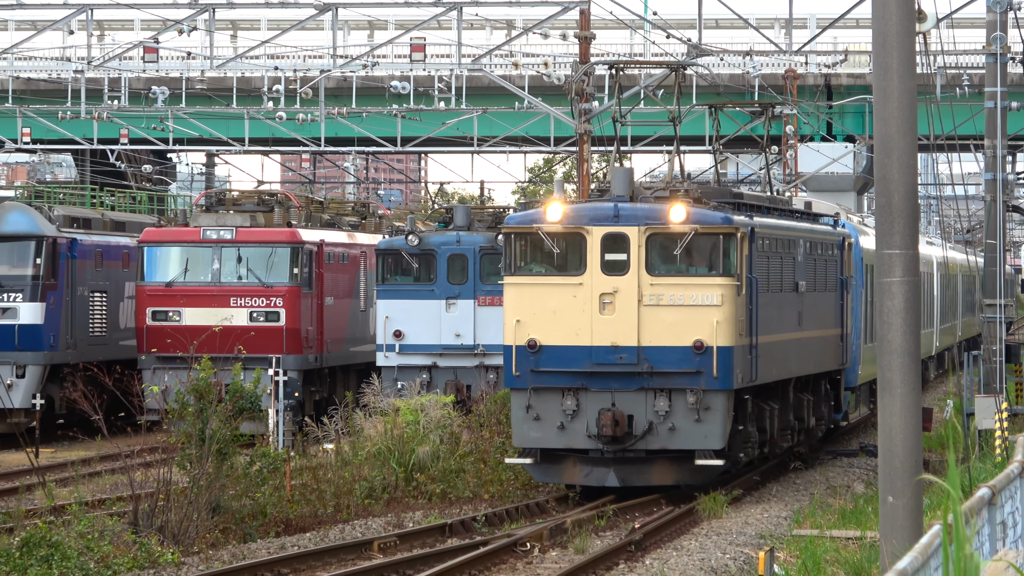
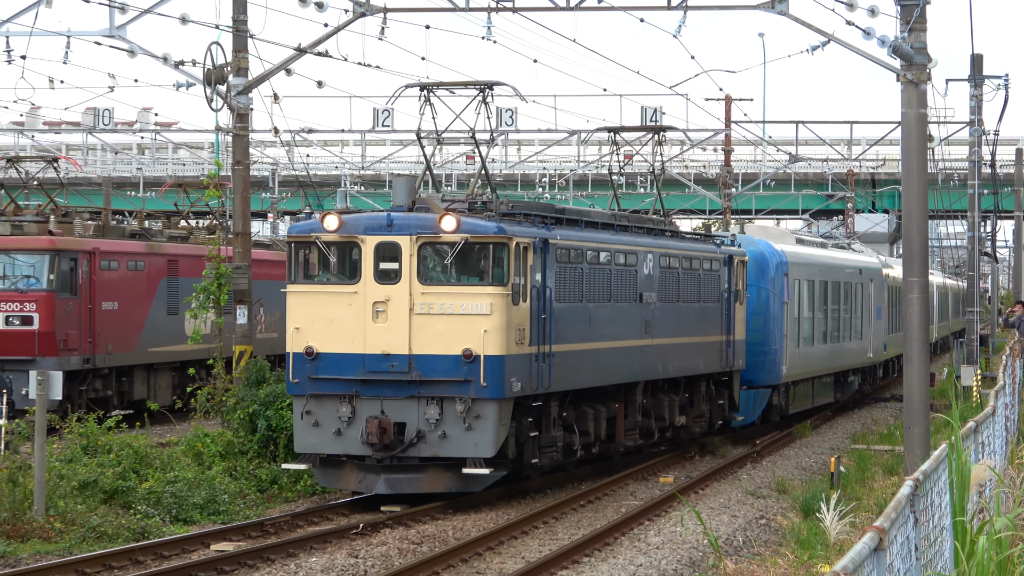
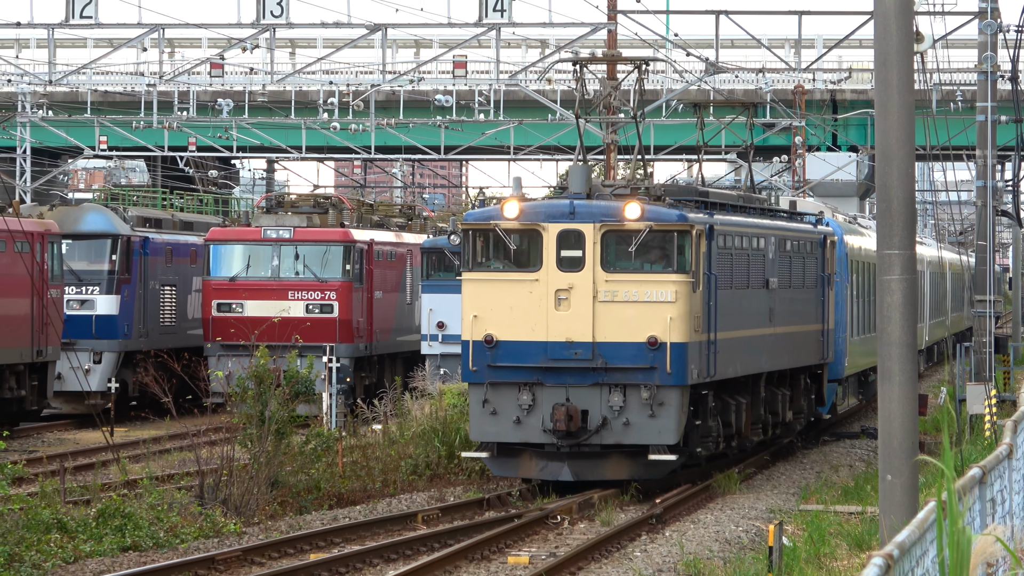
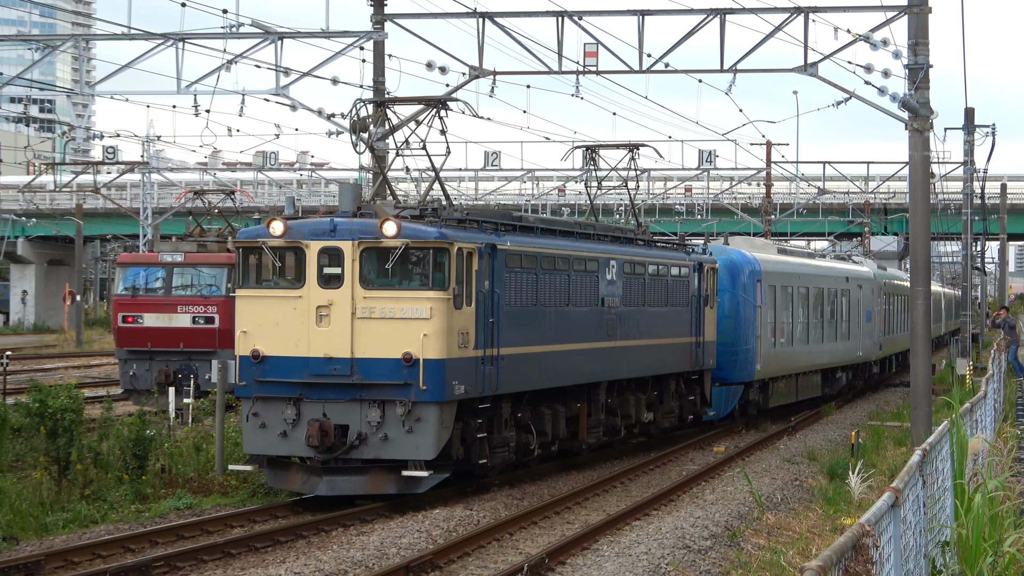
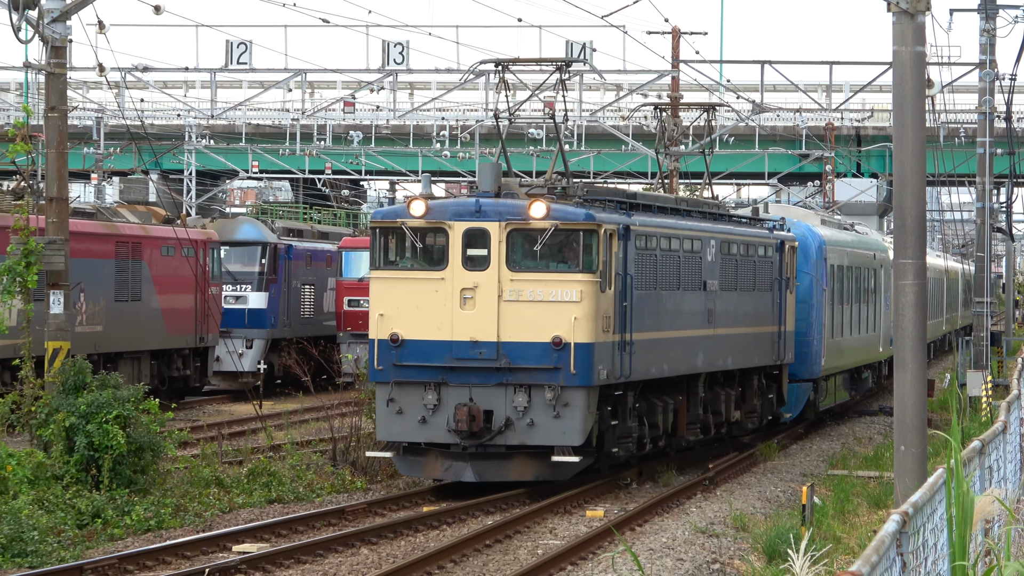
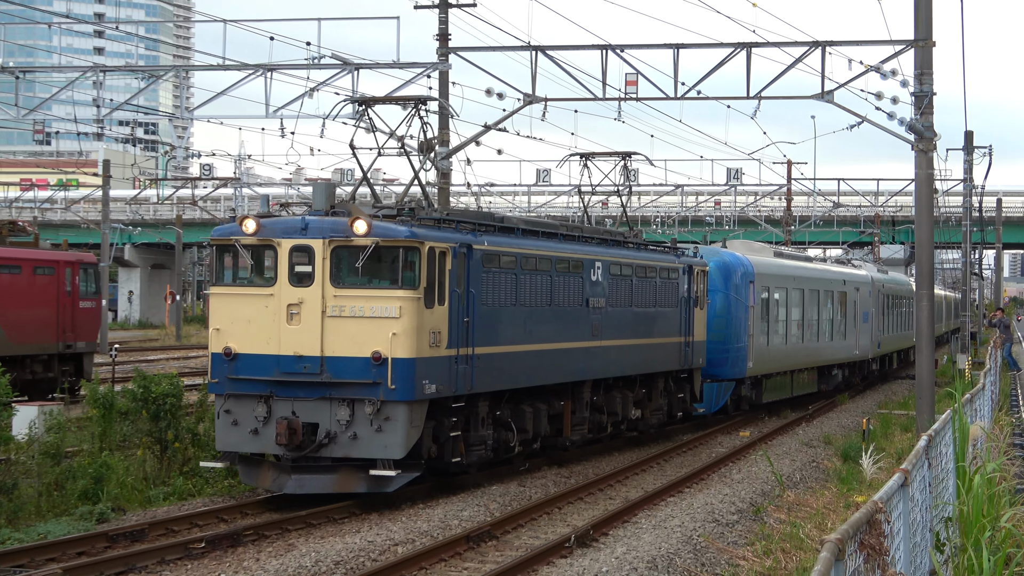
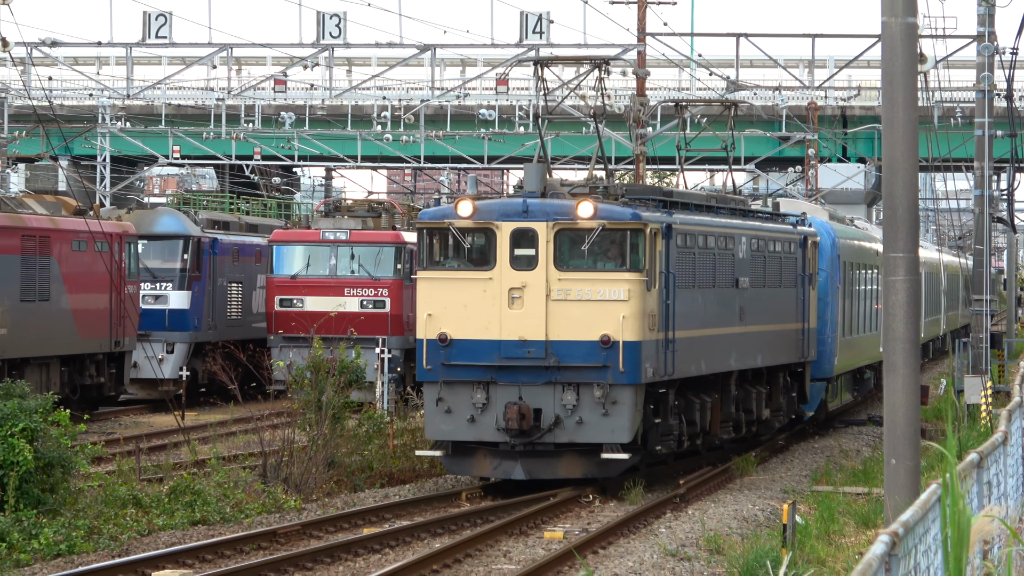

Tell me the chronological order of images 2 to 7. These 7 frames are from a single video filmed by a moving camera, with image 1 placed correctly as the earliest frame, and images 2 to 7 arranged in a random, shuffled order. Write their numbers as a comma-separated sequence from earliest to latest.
3, 7, 5, 2, 4, 6
